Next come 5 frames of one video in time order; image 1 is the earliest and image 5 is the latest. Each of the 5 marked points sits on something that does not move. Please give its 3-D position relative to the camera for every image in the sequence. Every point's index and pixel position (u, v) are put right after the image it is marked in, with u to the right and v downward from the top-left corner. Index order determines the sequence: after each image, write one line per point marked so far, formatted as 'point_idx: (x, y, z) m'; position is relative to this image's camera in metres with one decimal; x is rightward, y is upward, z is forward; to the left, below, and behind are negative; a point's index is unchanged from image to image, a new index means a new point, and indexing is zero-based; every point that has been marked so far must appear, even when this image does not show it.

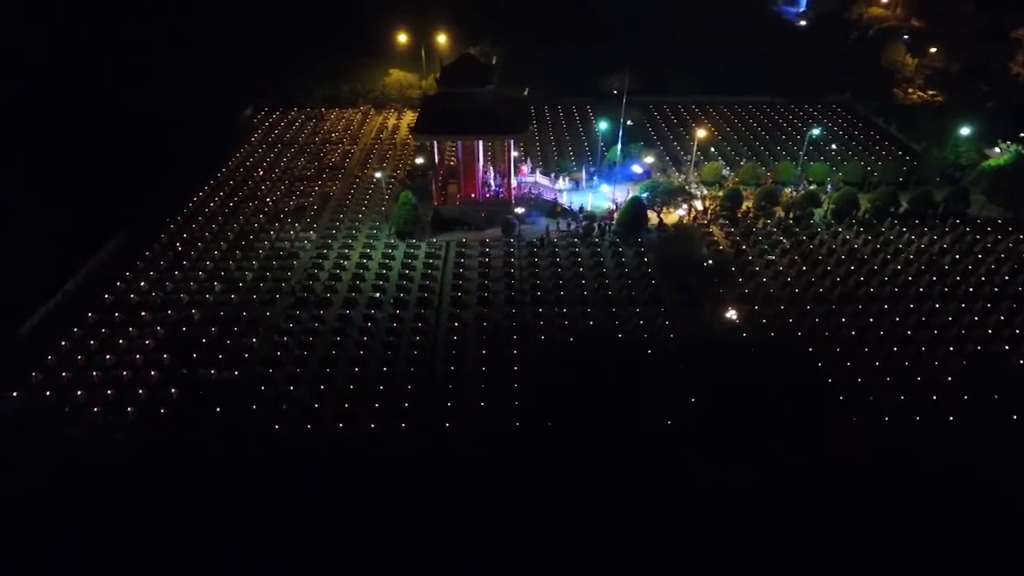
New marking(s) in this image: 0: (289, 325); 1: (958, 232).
0: (-4.7, -0.8, +14.8) m
1: (+11.3, +1.4, +18.0) m
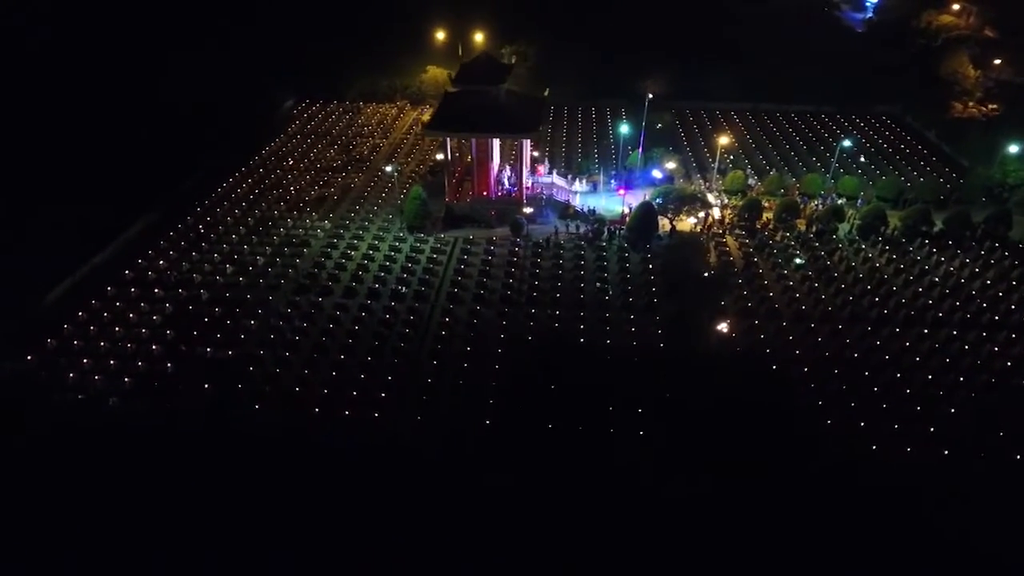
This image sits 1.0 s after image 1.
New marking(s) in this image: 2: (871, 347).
0: (-4.9, -0.5, +15.2) m
1: (+11.5, +0.7, +16.9) m
2: (+7.2, -1.2, +14.3) m
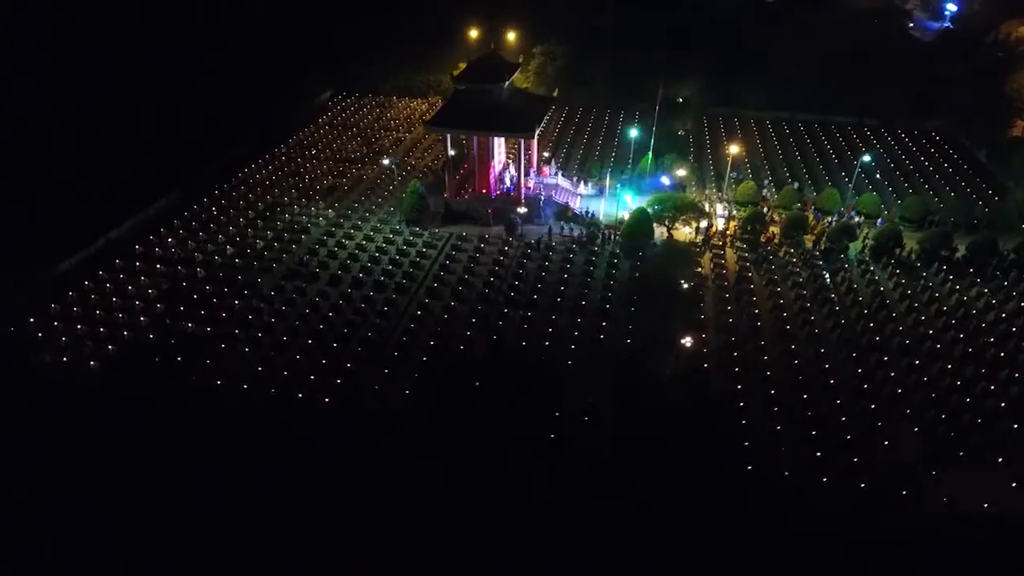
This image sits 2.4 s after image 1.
0: (-5.4, -0.1, +15.8) m
1: (+11.1, 0.0, +15.6) m
2: (+6.4, -1.6, +13.4) m
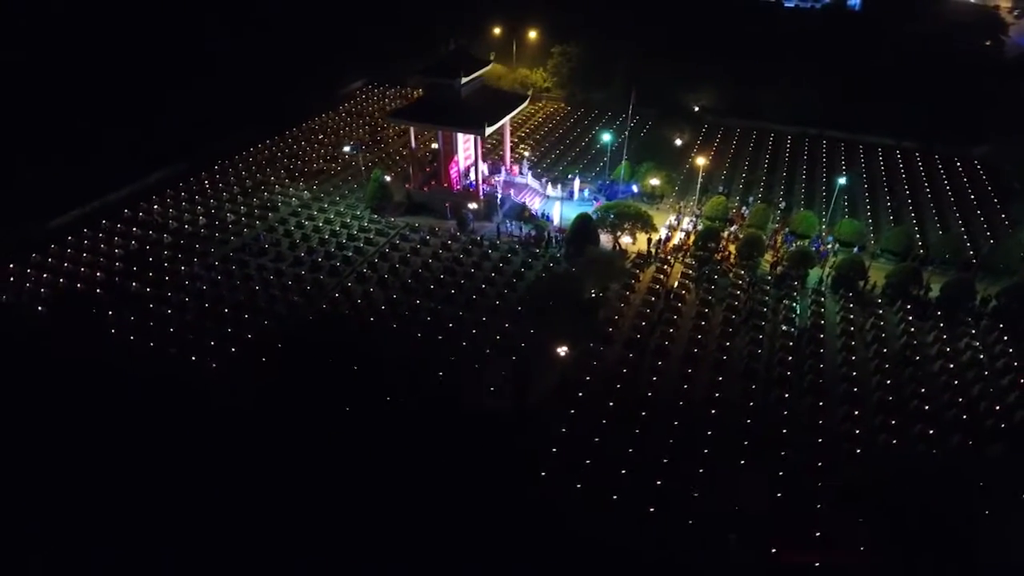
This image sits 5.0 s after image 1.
0: (-7.0, +0.6, +16.8) m
1: (+9.1, -1.0, +13.7) m
2: (+4.0, -2.1, +12.4) m
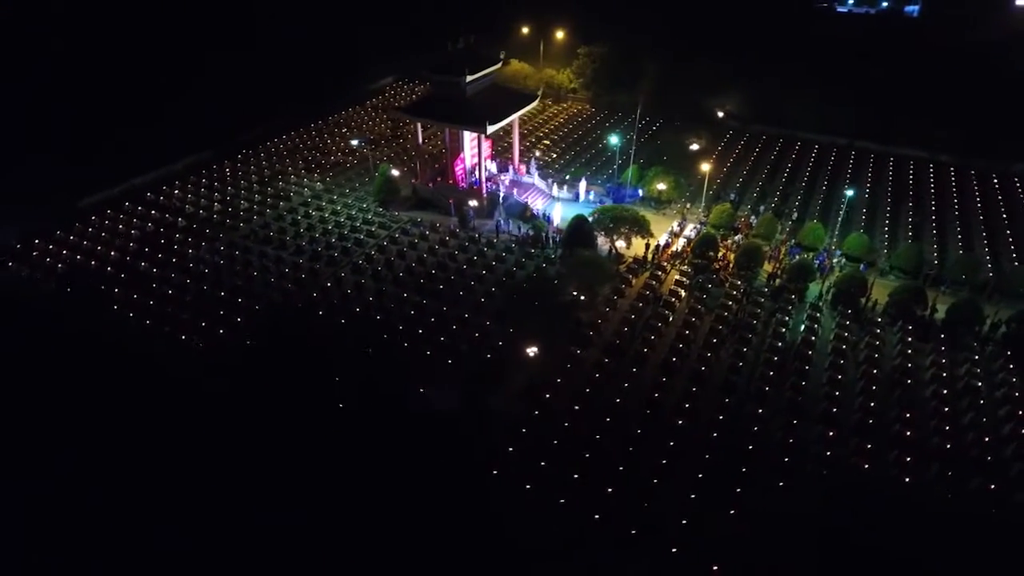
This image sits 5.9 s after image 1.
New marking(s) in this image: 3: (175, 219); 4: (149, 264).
0: (-7.1, +1.0, +17.3) m
1: (+8.6, -1.4, +12.9) m
2: (+3.4, -2.3, +12.0) m
3: (-8.9, +1.8, +18.7) m
4: (-8.7, +0.5, +16.8) m
